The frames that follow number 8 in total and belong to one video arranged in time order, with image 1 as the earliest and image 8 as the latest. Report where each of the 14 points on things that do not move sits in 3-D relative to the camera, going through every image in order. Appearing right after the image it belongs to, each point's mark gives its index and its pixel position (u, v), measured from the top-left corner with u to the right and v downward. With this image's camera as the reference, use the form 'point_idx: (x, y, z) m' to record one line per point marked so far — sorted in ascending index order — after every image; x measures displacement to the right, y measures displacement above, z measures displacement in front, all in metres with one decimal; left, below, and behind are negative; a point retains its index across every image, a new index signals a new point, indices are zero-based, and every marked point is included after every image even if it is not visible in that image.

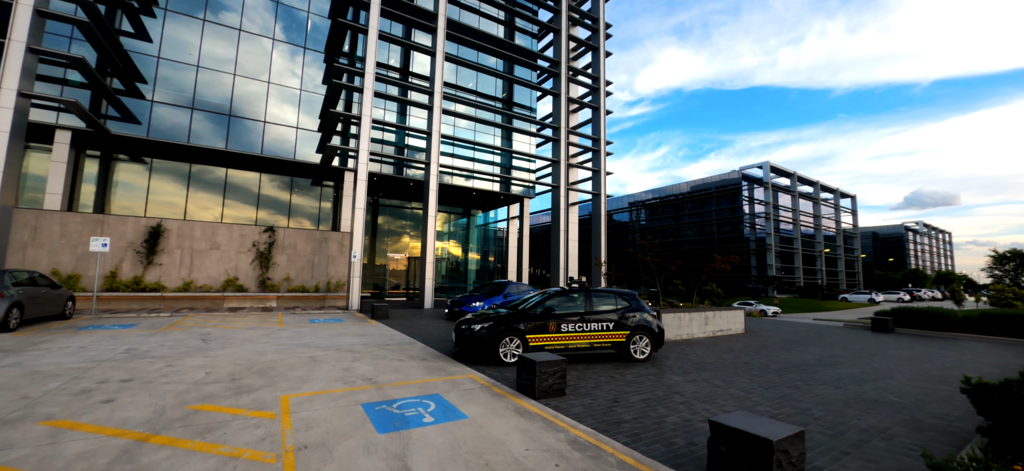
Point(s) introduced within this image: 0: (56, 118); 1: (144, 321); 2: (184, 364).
0: (-23.0, +6.0, +17.4) m
1: (-14.3, -3.4, +13.5) m
2: (-7.6, -3.0, +8.1) m
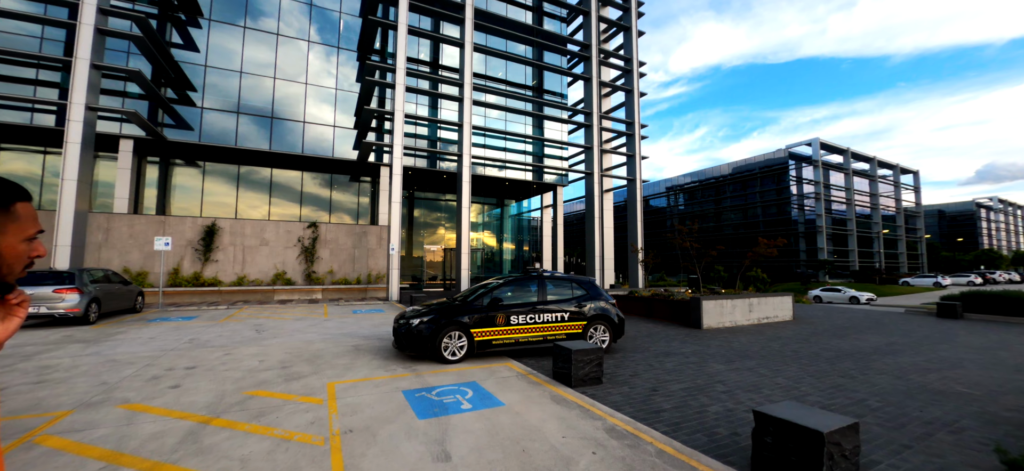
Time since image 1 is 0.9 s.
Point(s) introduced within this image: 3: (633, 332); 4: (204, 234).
0: (-21.6, +5.9, +19.1) m
1: (-13.0, -3.3, +14.7) m
2: (-6.8, -2.9, +8.7) m
3: (+4.6, -3.6, +13.0) m
4: (-17.0, +0.1, +19.4) m
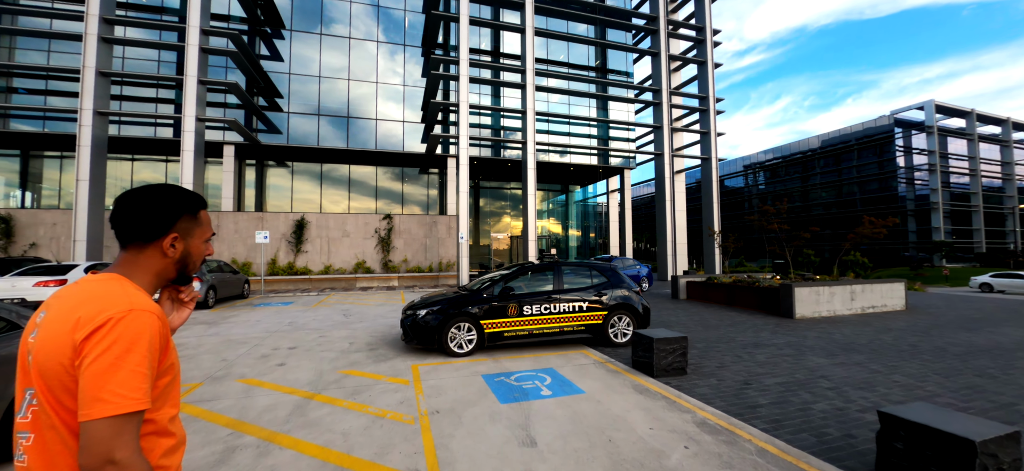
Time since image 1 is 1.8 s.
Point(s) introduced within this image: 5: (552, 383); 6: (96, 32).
0: (-18.2, +6.2, +21.8) m
1: (-10.1, -3.0, +16.5) m
2: (-4.9, -2.7, +9.6) m
3: (+7.0, -3.0, +12.2) m
4: (-13.5, +0.5, +21.6) m
5: (+0.7, -2.7, +6.2) m
6: (-21.0, +10.3, +17.6) m
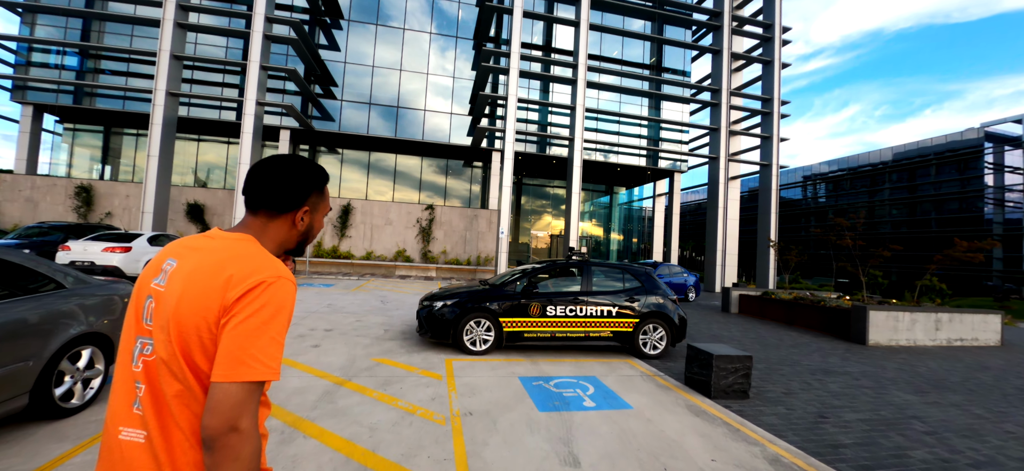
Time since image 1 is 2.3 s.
0: (-15.5, +7.4, +22.9) m
1: (-8.5, -2.2, +16.9) m
2: (-4.0, -2.3, +9.5) m
3: (+8.1, -3.3, +11.0) m
4: (-11.1, +1.5, +22.3) m
5: (+1.3, -2.6, +5.7) m
6: (-18.4, +11.7, +18.9) m
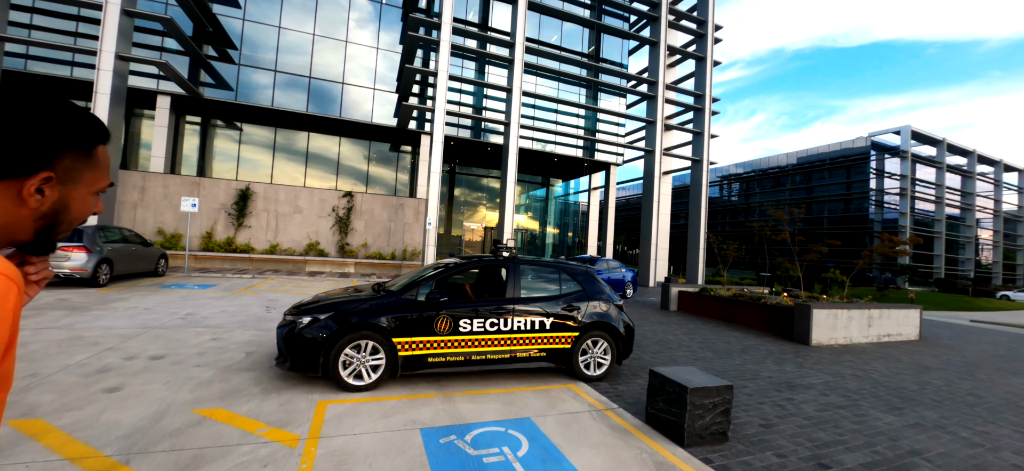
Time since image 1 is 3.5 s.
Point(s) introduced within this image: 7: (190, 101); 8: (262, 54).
0: (-18.8, +8.0, +18.4) m
1: (-11.1, -1.8, +13.6) m
2: (-5.6, -2.0, +6.9) m
3: (+6.1, -3.2, +10.1) m
4: (-14.5, +2.0, +18.5) m
5: (+0.2, -2.5, +3.9) m
6: (-21.0, +12.3, +13.9) m
7: (-17.7, +7.5, +19.2) m
8: (-14.0, +10.2, +19.6) m
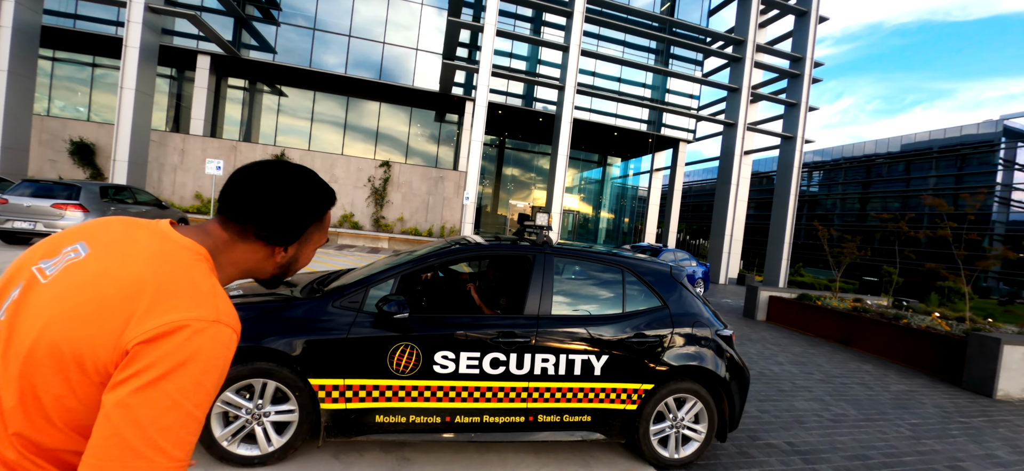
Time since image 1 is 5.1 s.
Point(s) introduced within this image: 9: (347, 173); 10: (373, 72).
0: (-16.1, +9.9, +17.9) m
1: (-9.7, -0.6, +12.6) m
2: (-5.2, -1.4, +5.2) m
3: (+6.8, -3.0, +6.8) m
4: (-12.1, +3.7, +17.7) m
5: (+0.1, -2.3, +1.4) m
6: (-18.8, +14.0, +13.5) m
7: (-15.0, +9.3, +18.6) m
8: (-11.1, +11.9, +18.3) m
9: (-9.0, +3.5, +19.0) m
10: (-7.8, +9.0, +19.1) m
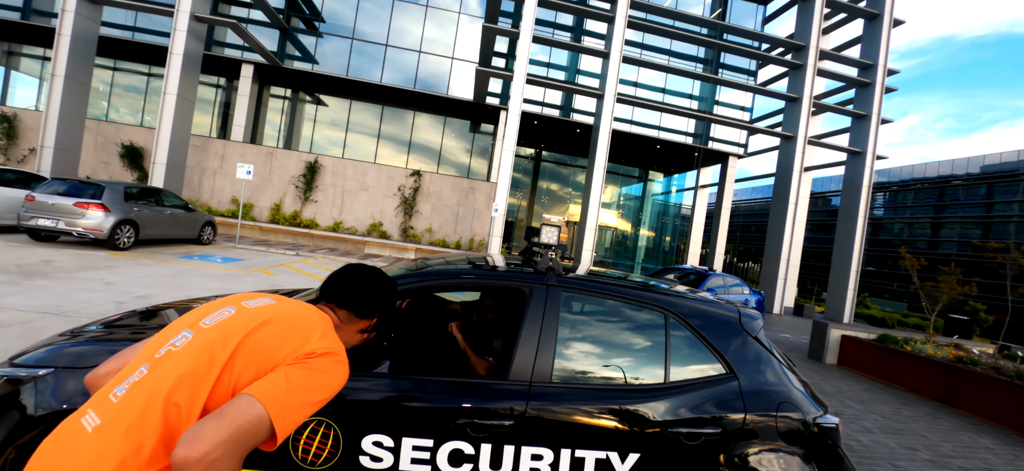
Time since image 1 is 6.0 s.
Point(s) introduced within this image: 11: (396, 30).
0: (-14.3, +9.7, +18.7) m
1: (-8.8, -0.8, +12.4) m
2: (-5.1, -1.4, +4.6) m
3: (+6.9, -3.5, +4.9) m
4: (-10.5, +3.4, +17.9) m
5: (-0.3, -2.4, +0.3) m
6: (-17.2, +14.1, +14.8) m
7: (-13.1, +9.1, +19.3) m
8: (-9.1, +11.5, +18.7) m
9: (-7.4, +3.0, +18.9) m
10: (-5.9, +8.4, +19.0) m
11: (-6.4, +11.1, +18.6) m
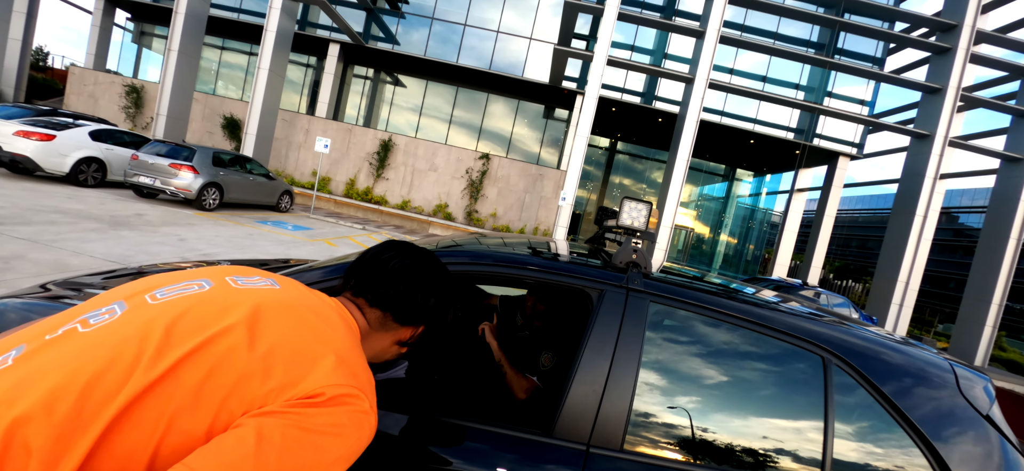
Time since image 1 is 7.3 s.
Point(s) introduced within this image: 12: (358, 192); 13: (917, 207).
0: (-10.1, +11.3, +19.6) m
1: (-6.6, +0.3, +12.8) m
2: (-4.5, -0.8, +4.5) m
3: (+7.2, -3.9, +2.7) m
4: (-7.0, +4.7, +18.4) m
5: (-0.6, -2.2, -0.6) m
6: (-13.3, +15.8, +16.2) m
7: (-8.8, +10.6, +20.0) m
8: (-4.9, +12.6, +18.6) m
9: (-3.8, +4.0, +18.8) m
10: (-1.9, +9.4, +18.5) m
11: (-2.2, +12.0, +18.1) m
12: (-8.3, +2.3, +18.5) m
13: (+20.8, +1.5, +16.9) m
